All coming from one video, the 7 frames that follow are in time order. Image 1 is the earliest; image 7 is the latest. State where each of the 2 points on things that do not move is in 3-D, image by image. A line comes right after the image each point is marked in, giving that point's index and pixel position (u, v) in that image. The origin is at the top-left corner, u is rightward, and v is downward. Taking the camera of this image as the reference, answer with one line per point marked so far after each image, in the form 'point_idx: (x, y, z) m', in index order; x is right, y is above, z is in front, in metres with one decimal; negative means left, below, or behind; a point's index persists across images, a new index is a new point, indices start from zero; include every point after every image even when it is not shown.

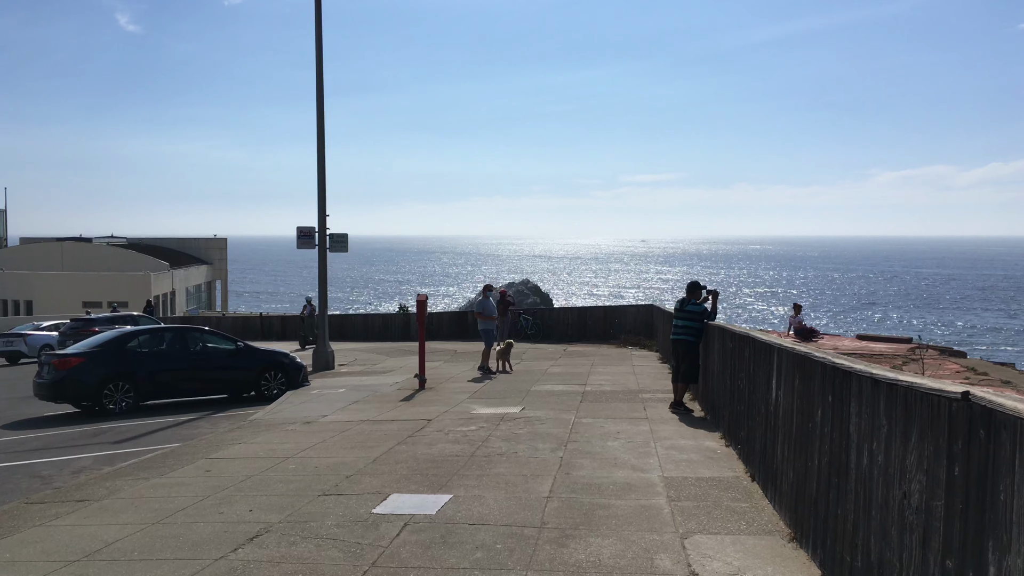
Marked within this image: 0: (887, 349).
0: (+7.7, -1.3, +18.4) m
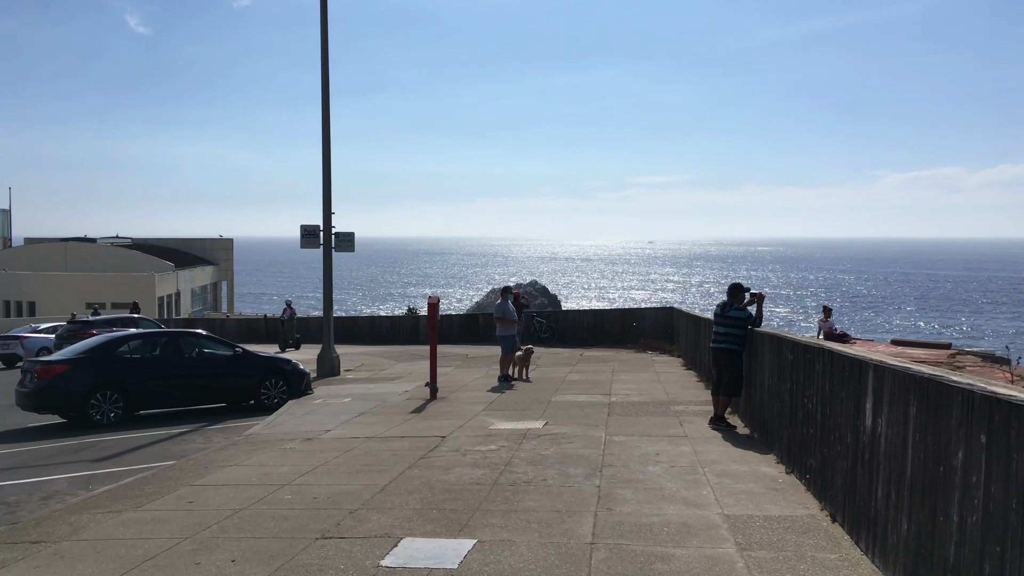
0: (+8.0, -1.3, +17.3) m
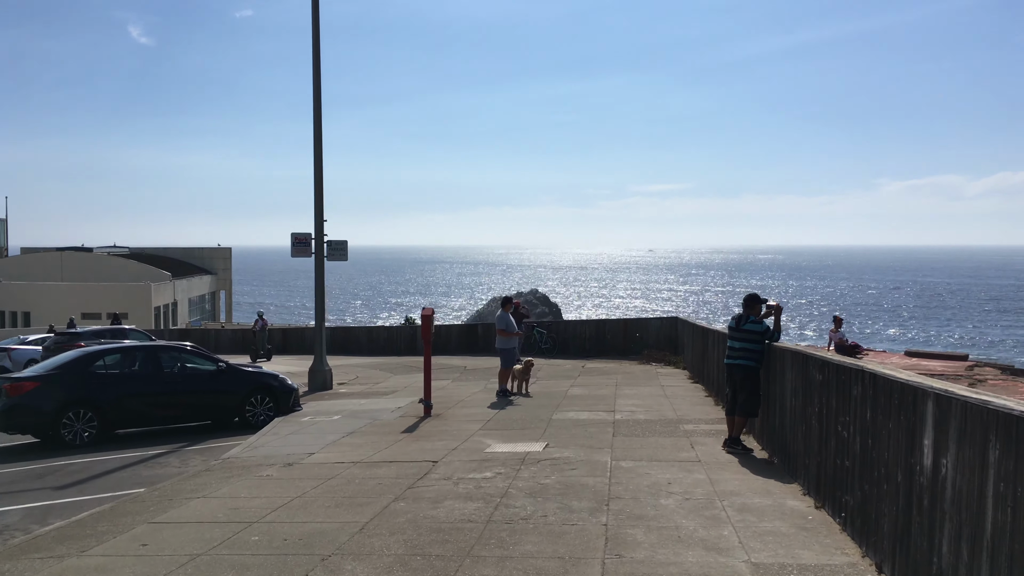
0: (+8.0, -1.5, +16.6) m
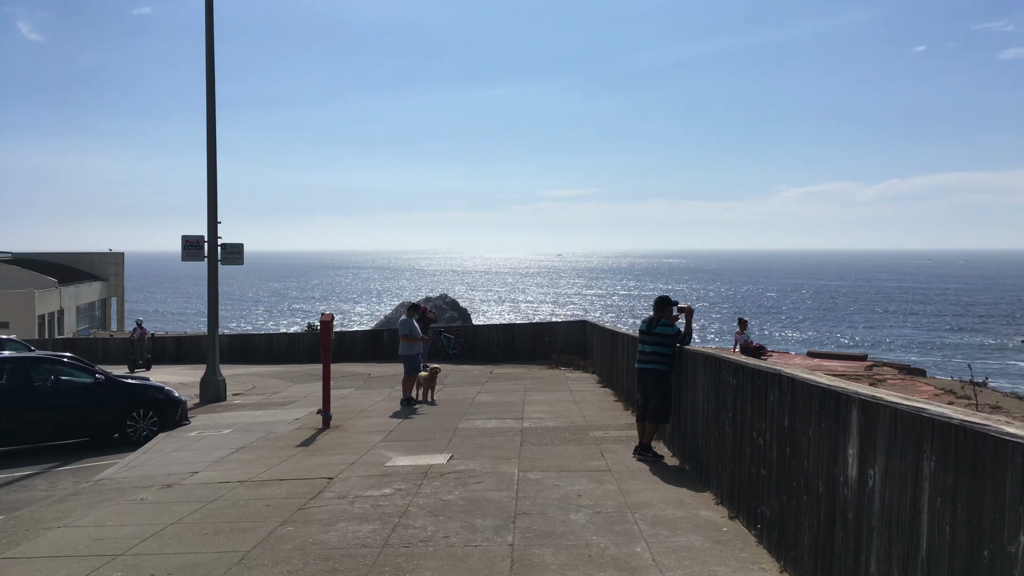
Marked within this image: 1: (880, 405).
0: (+6.3, -1.5, +16.8) m
1: (+1.5, -0.5, +3.6) m
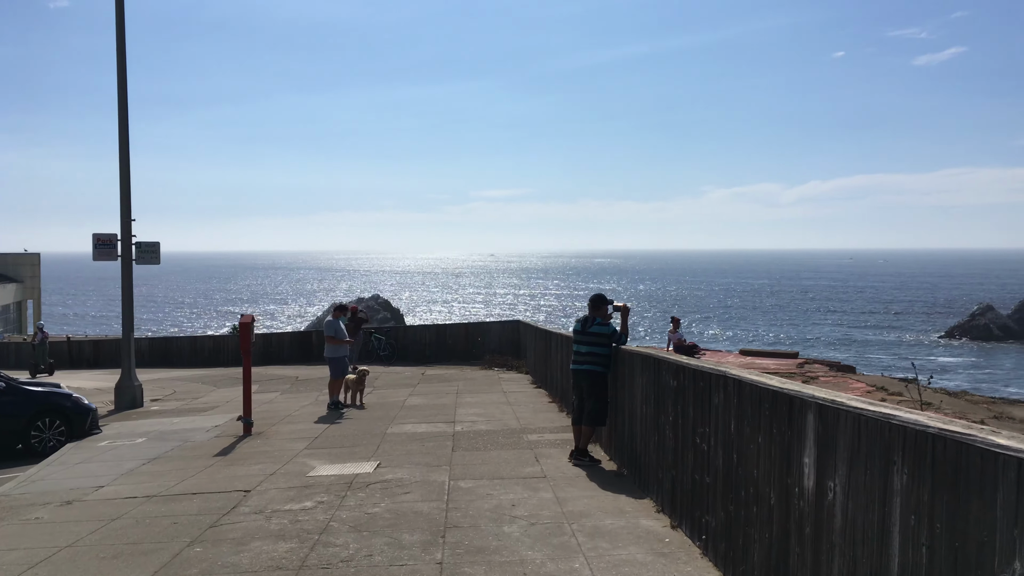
0: (+5.0, -1.5, +16.9) m
1: (+1.2, -0.4, +3.3) m
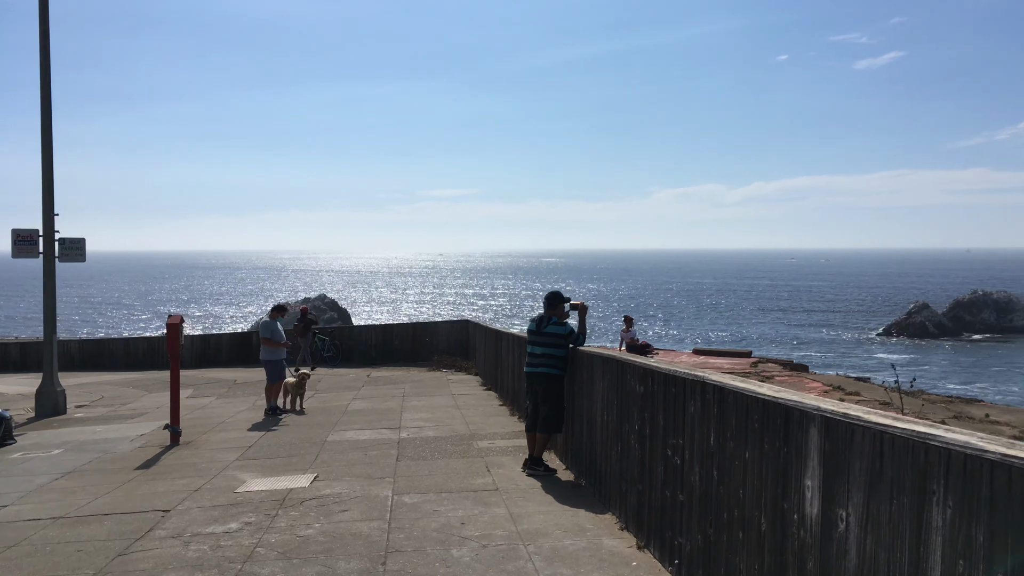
0: (+4.1, -1.4, +16.5) m
1: (+1.0, -0.4, +2.7) m
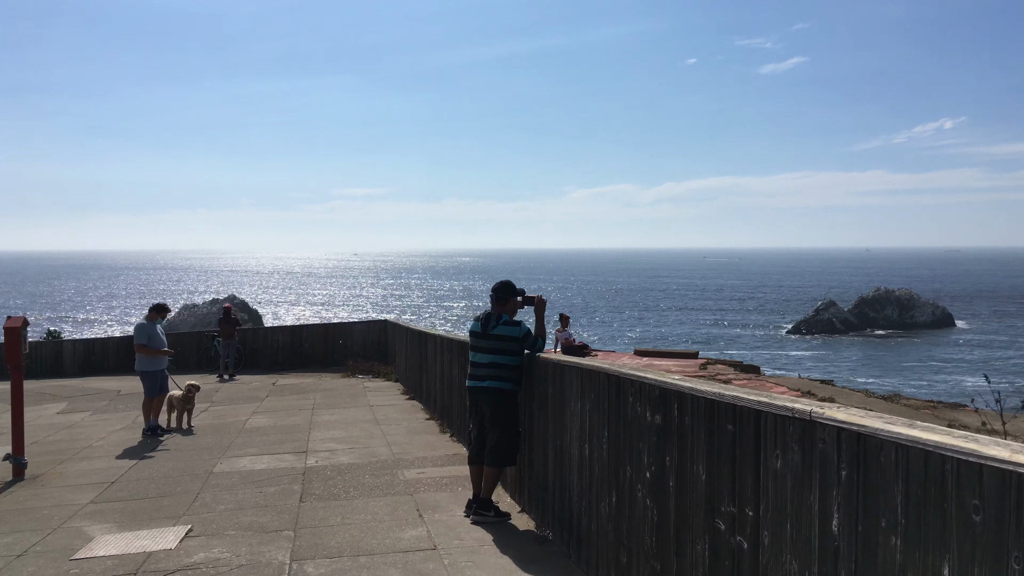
0: (+2.8, -1.3, +15.1) m
1: (+1.1, -0.3, +1.1) m
